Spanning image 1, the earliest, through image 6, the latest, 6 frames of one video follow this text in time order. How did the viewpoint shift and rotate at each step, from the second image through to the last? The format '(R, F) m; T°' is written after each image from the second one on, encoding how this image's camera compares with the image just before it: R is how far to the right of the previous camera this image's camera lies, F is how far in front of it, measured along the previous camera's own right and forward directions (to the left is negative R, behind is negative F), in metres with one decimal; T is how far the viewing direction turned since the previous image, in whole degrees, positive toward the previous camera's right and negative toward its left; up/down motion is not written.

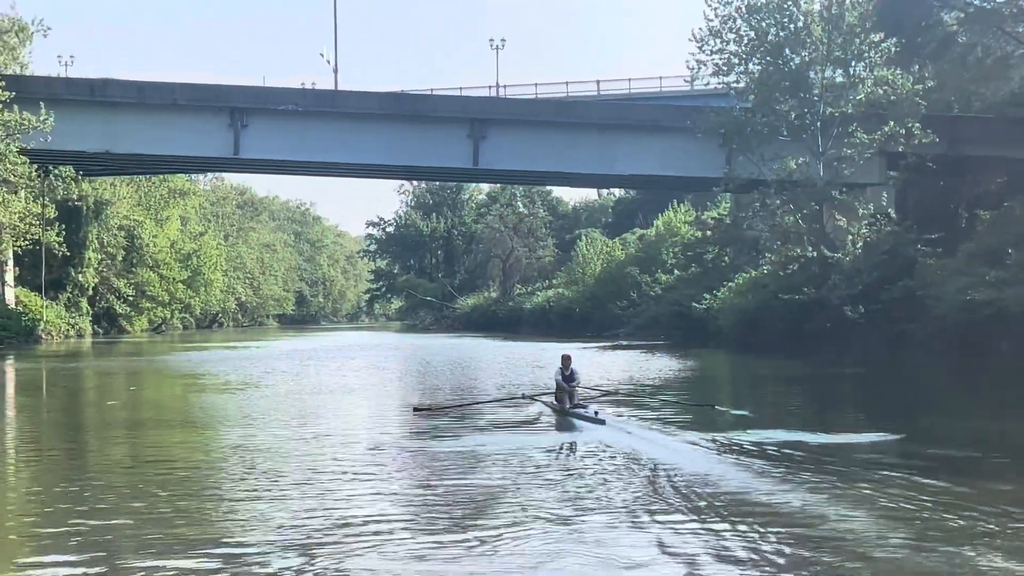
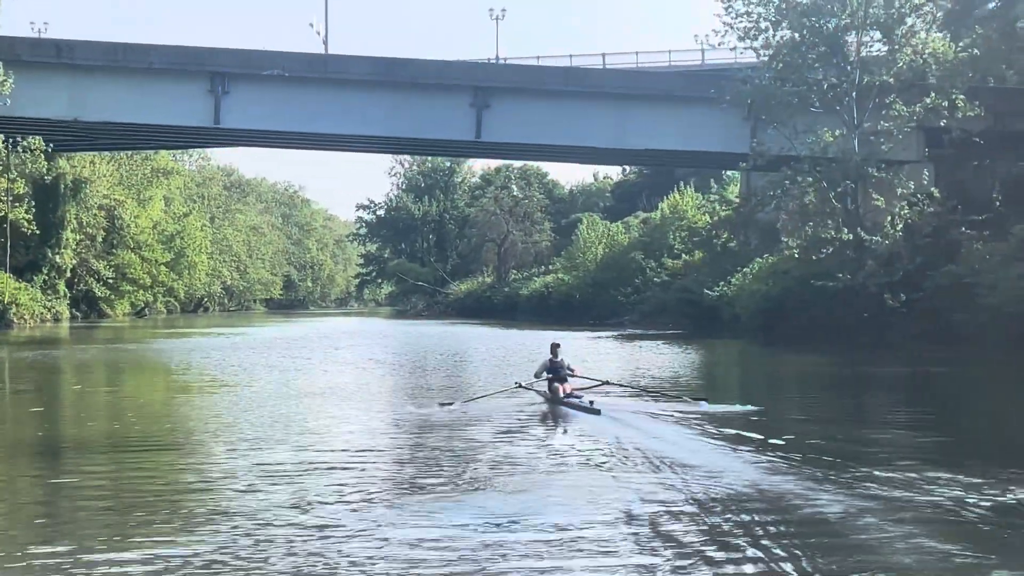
(-0.5, +3.5) m; +1°
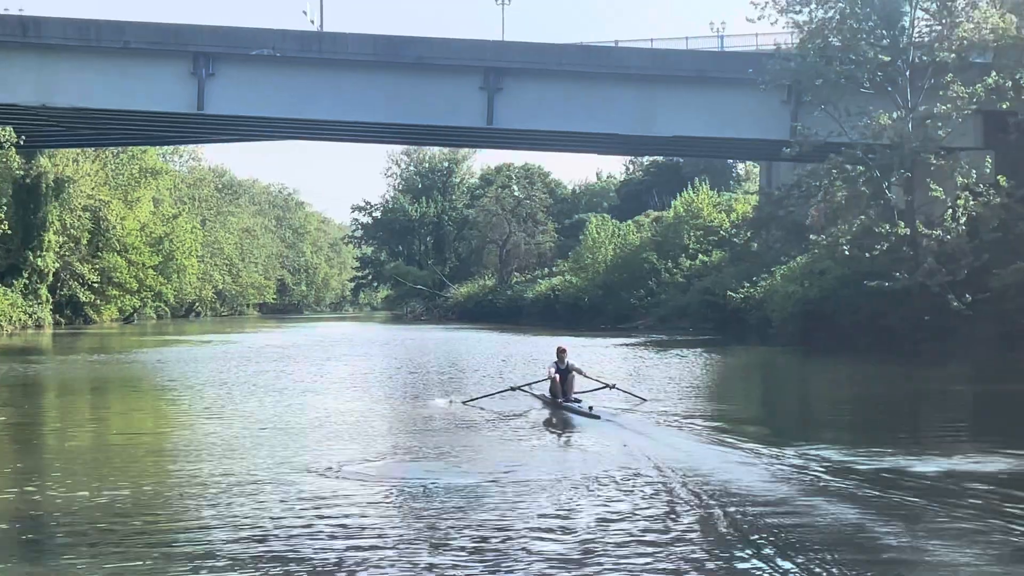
(-0.6, +3.8) m; 0°
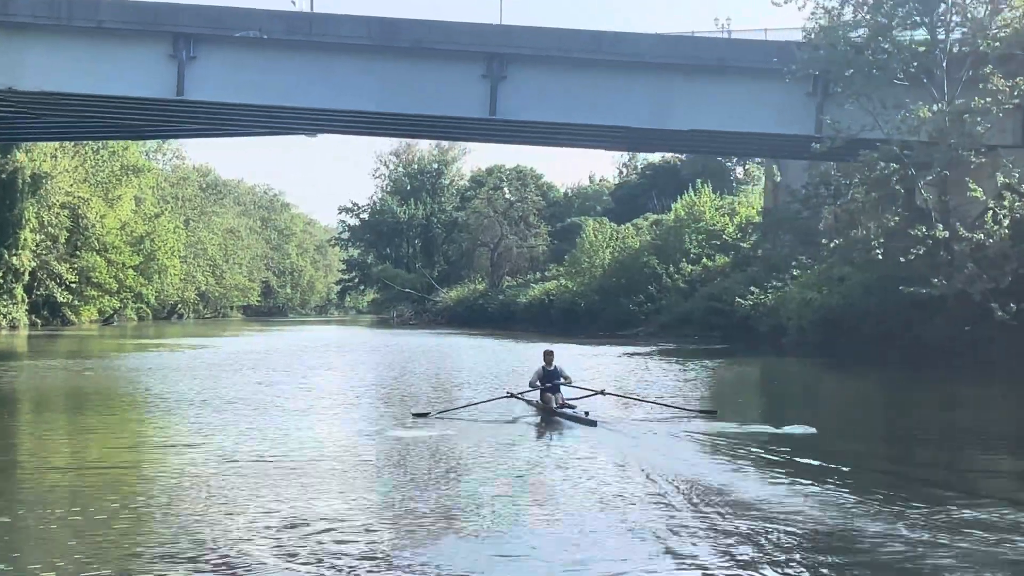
(-0.5, +2.6) m; +1°
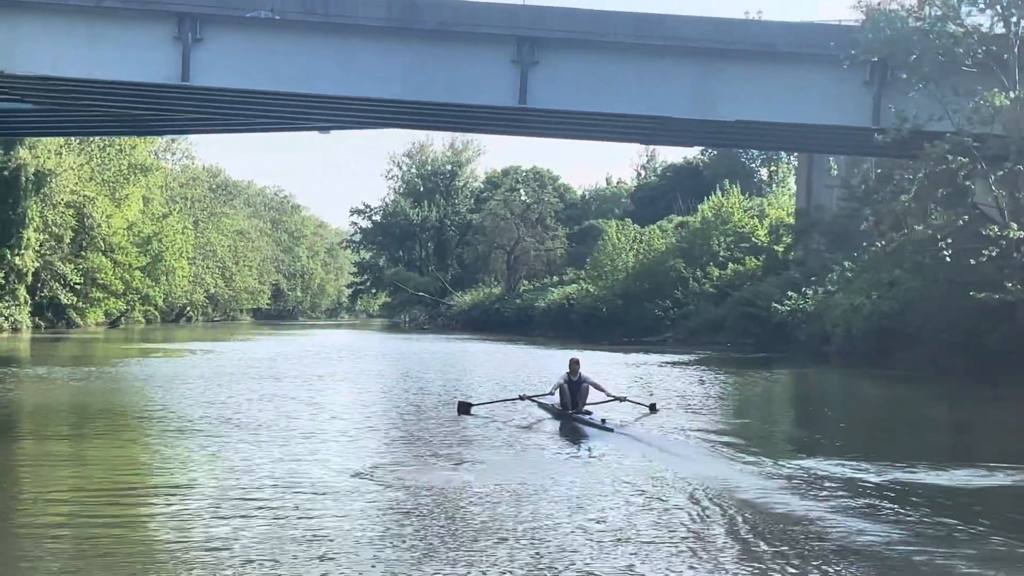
(-0.5, +2.6) m; 0°
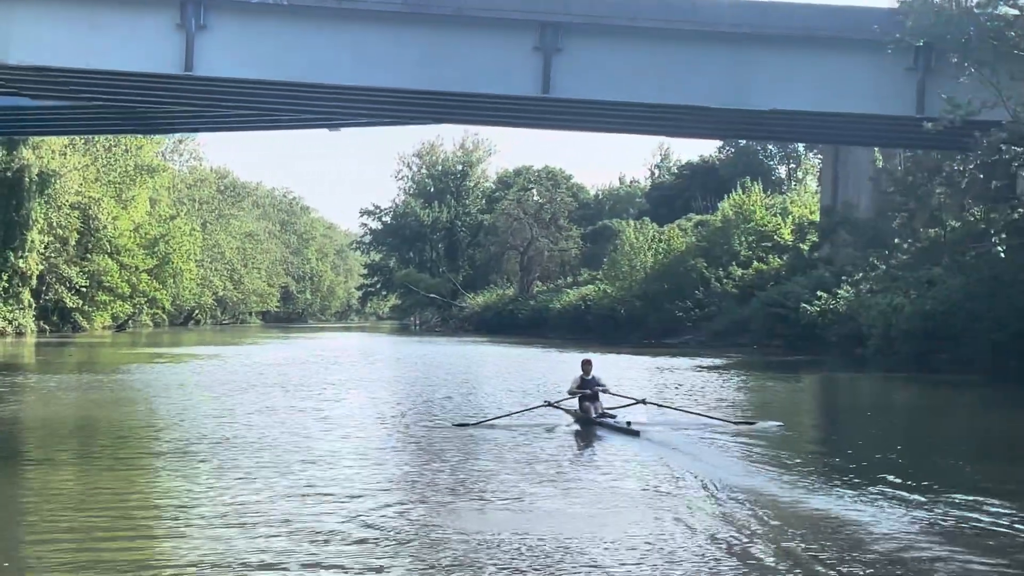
(-0.3, +1.7) m; 0°
